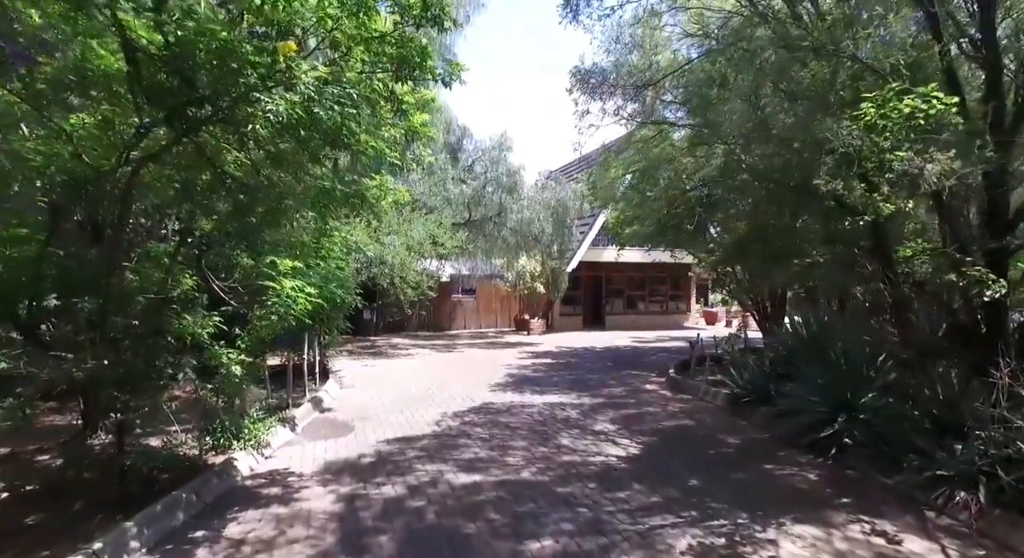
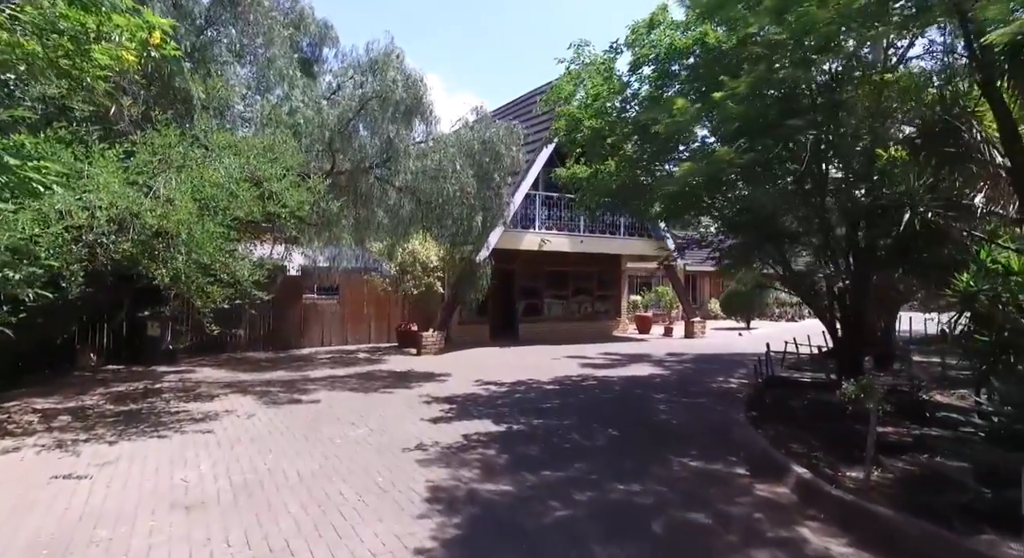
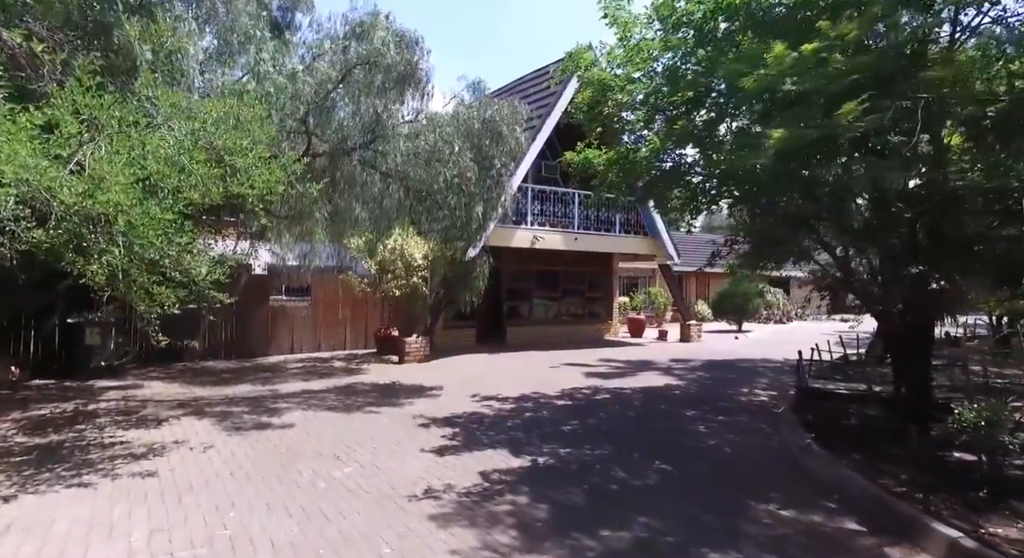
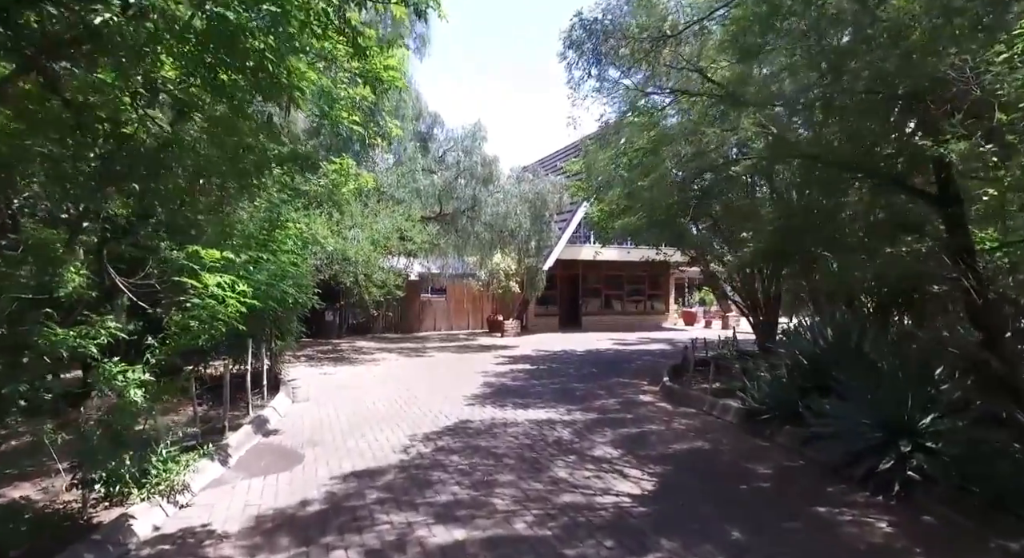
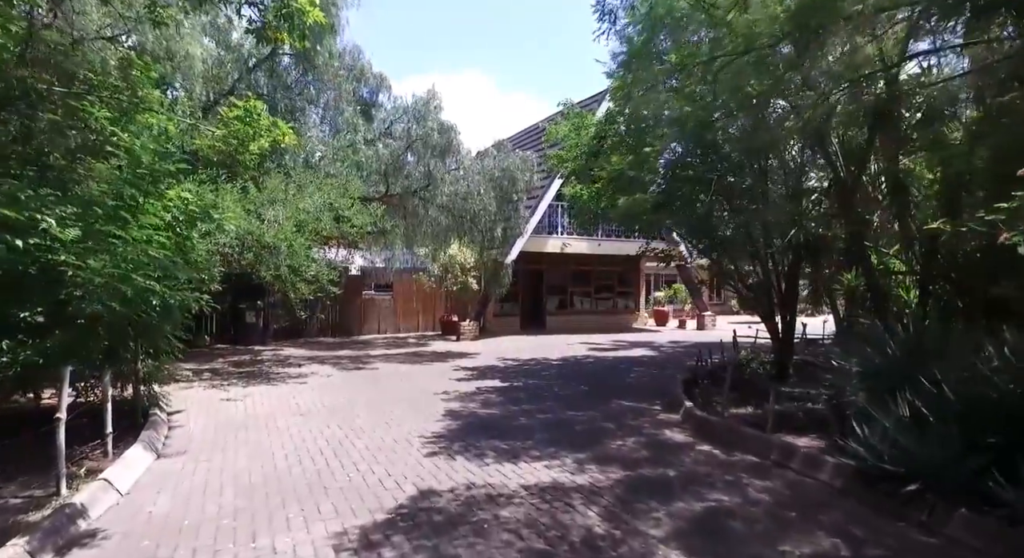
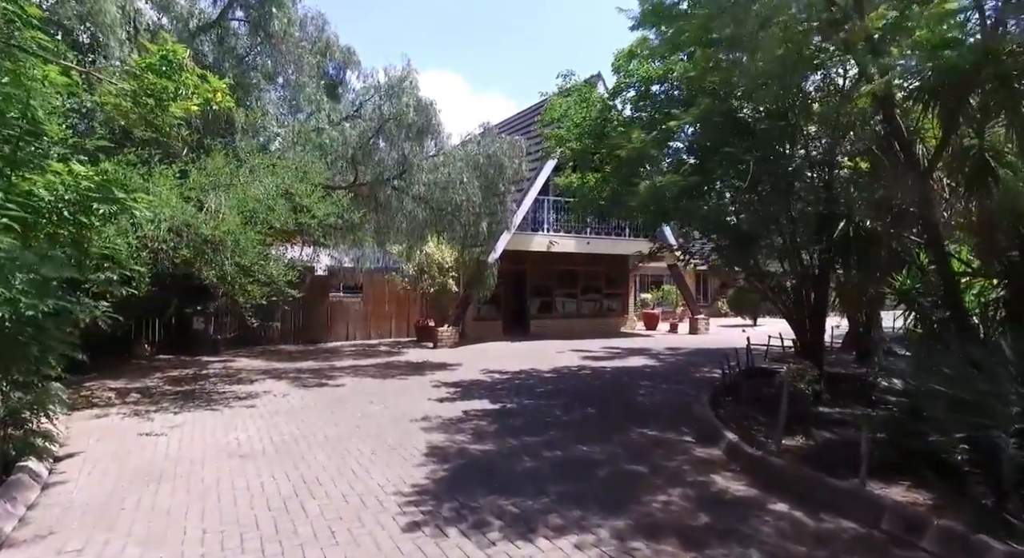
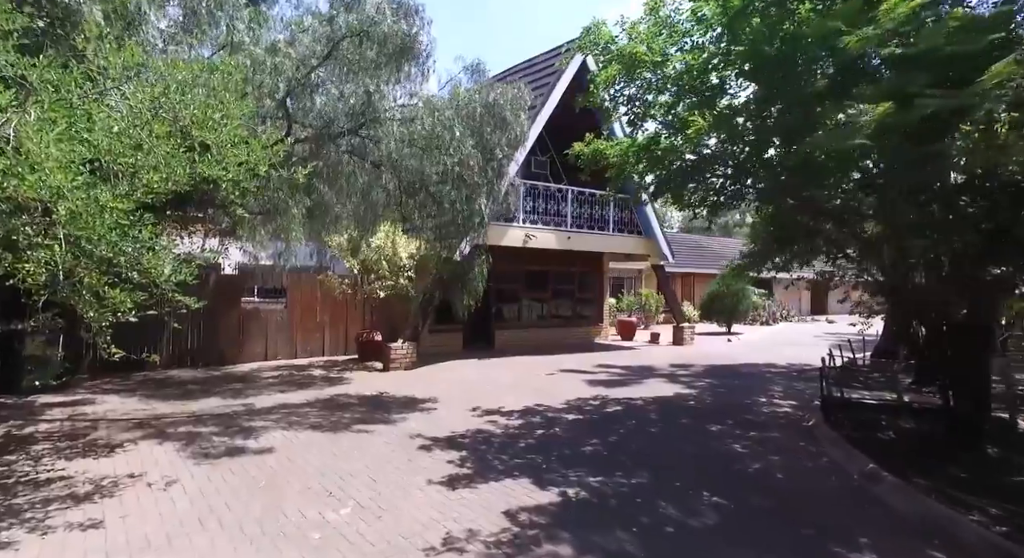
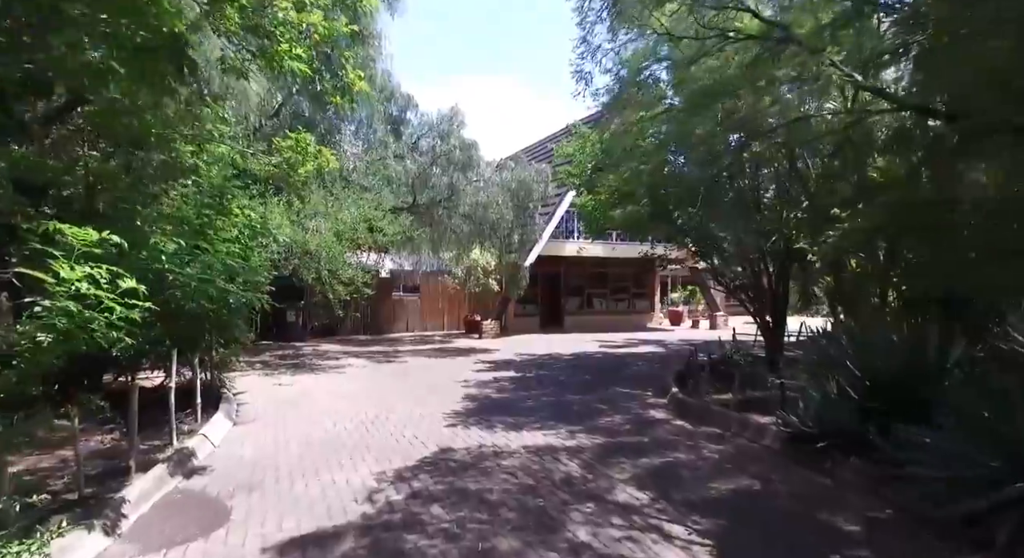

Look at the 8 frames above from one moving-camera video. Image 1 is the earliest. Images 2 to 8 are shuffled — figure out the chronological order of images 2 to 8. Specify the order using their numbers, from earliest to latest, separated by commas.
4, 8, 5, 6, 2, 3, 7
